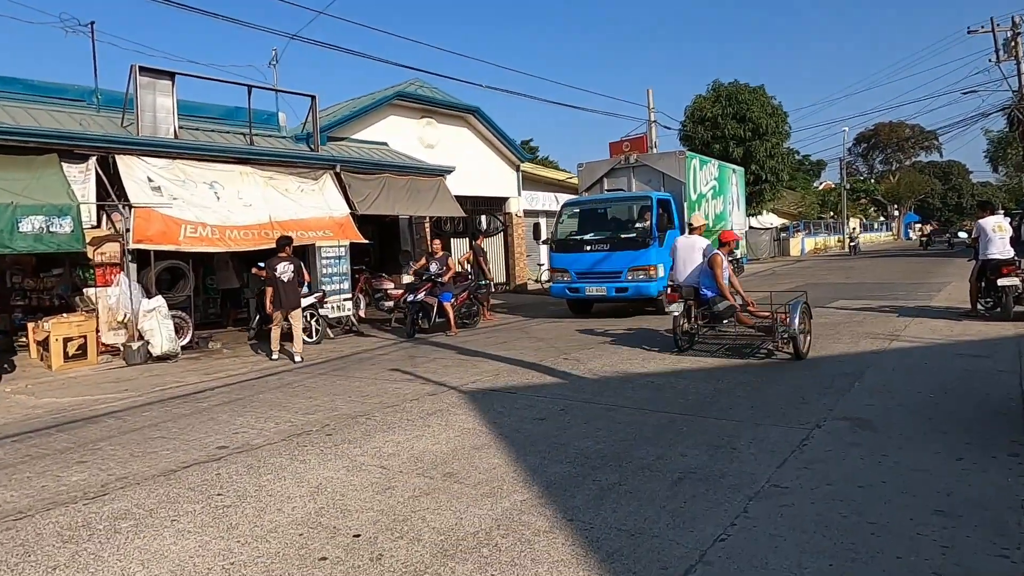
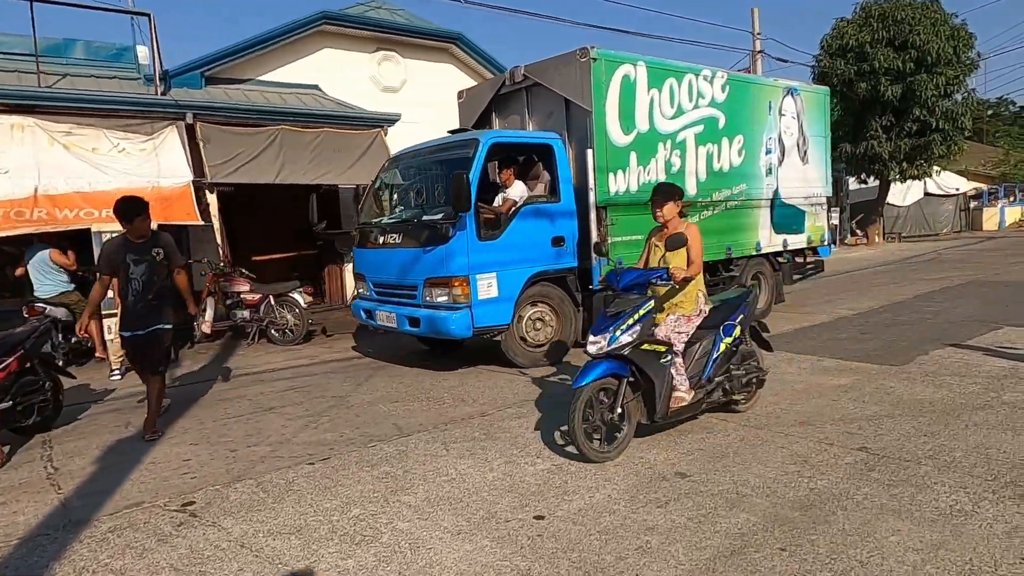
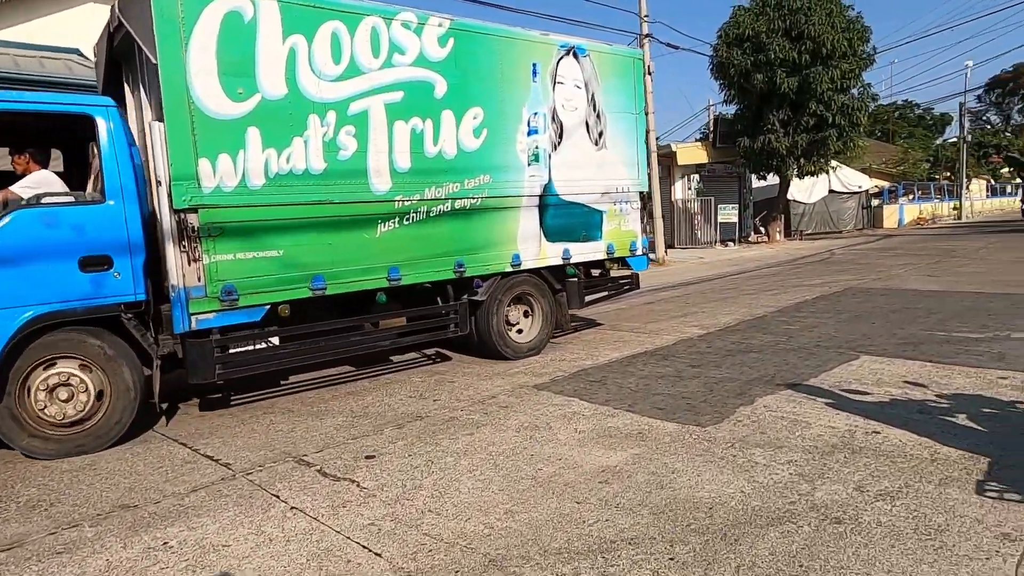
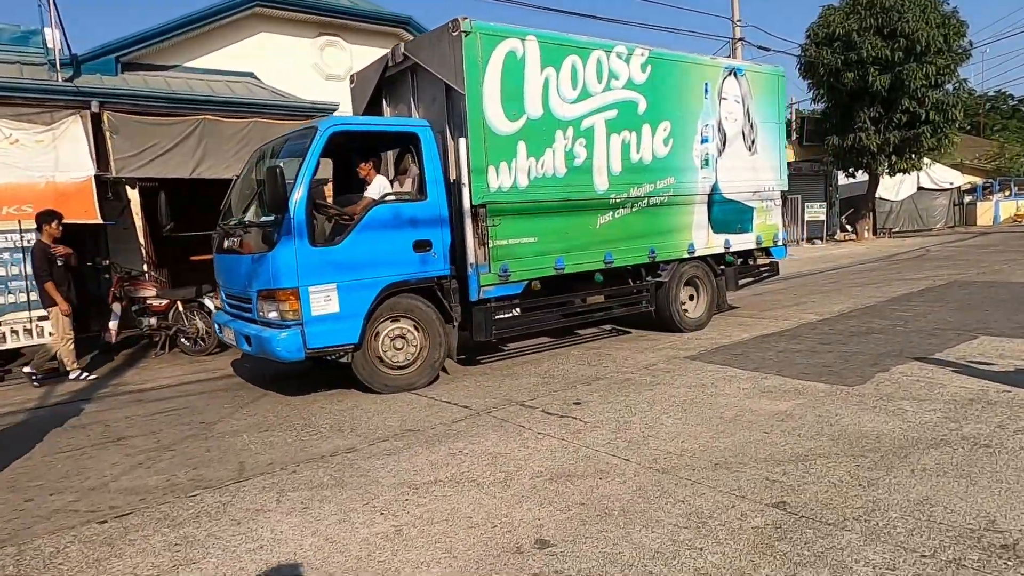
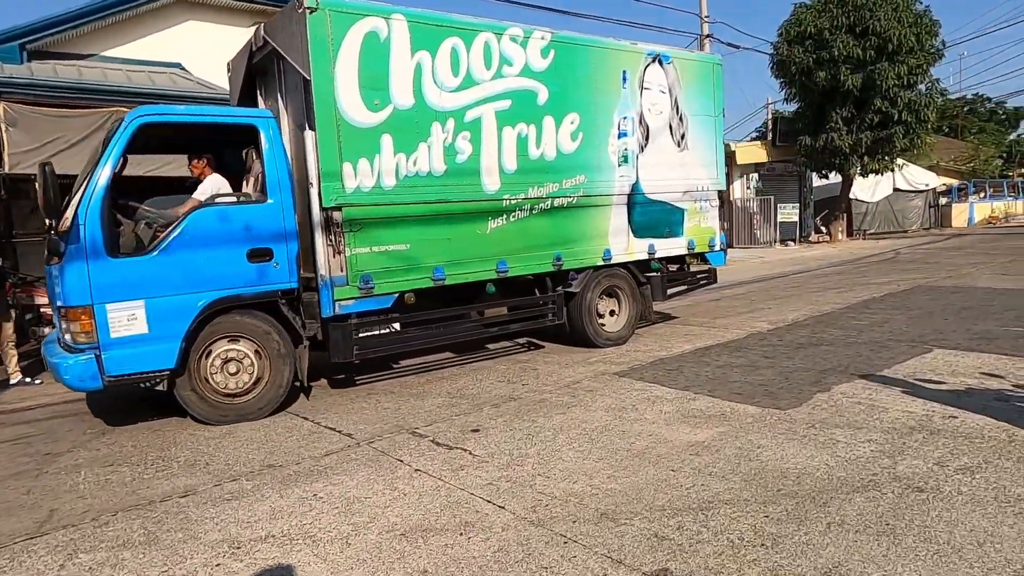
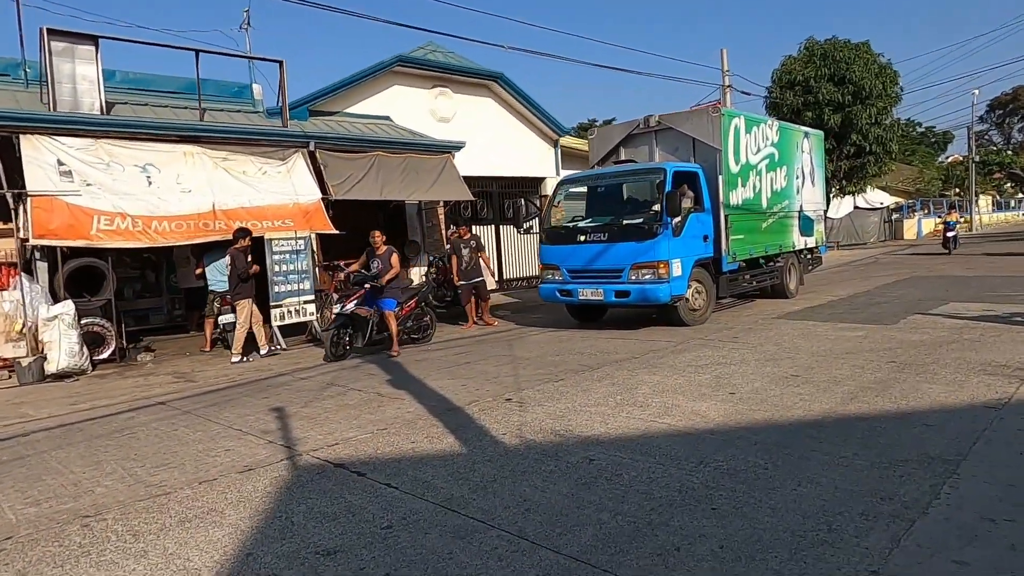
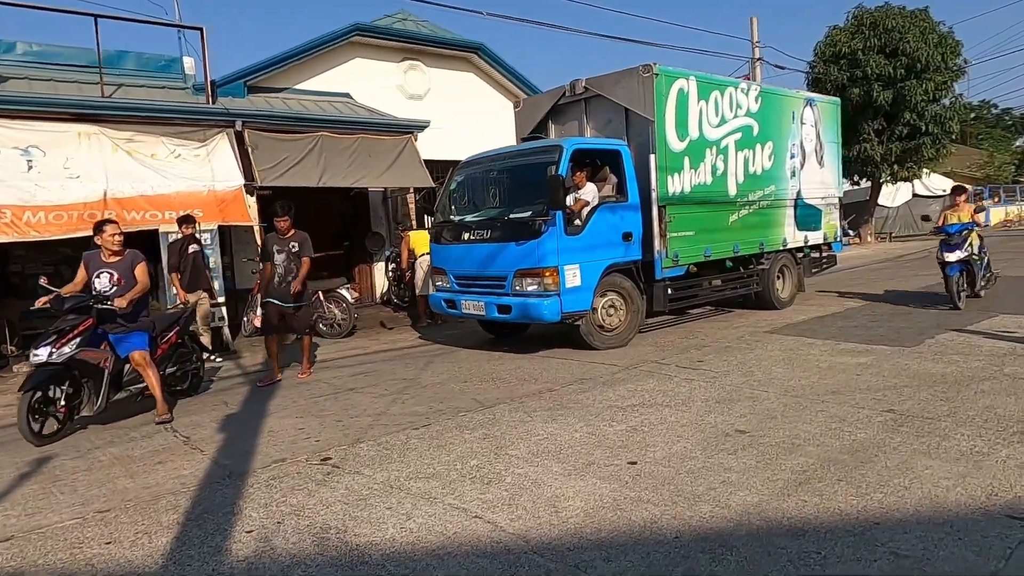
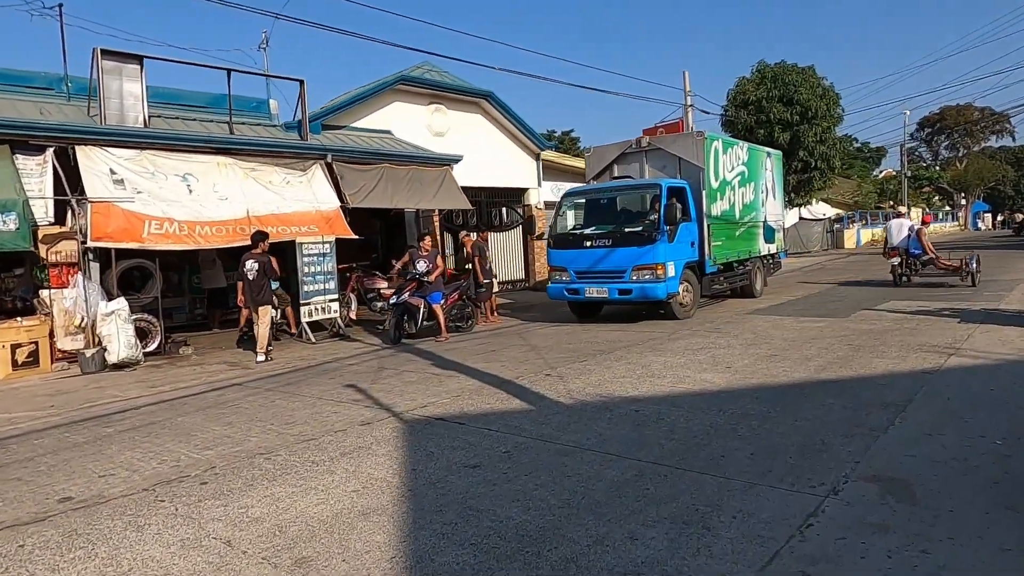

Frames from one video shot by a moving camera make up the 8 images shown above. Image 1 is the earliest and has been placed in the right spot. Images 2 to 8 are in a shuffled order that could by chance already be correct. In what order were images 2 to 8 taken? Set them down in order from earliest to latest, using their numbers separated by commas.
8, 6, 7, 2, 4, 5, 3
